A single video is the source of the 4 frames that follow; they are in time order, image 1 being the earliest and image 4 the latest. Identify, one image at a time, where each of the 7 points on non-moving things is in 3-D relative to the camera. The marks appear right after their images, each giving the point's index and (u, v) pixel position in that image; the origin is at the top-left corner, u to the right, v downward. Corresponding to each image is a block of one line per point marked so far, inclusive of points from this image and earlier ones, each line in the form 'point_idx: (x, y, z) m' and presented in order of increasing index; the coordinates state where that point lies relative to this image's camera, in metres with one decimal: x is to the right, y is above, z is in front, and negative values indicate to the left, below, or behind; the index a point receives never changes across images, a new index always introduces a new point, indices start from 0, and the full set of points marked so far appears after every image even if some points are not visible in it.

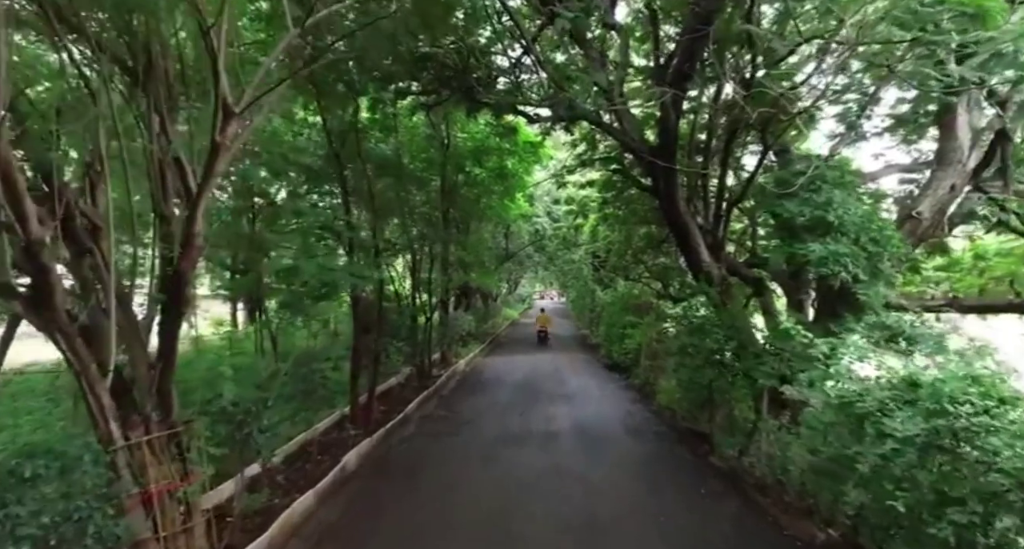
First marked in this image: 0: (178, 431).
0: (-2.1, -1.0, +2.9) m
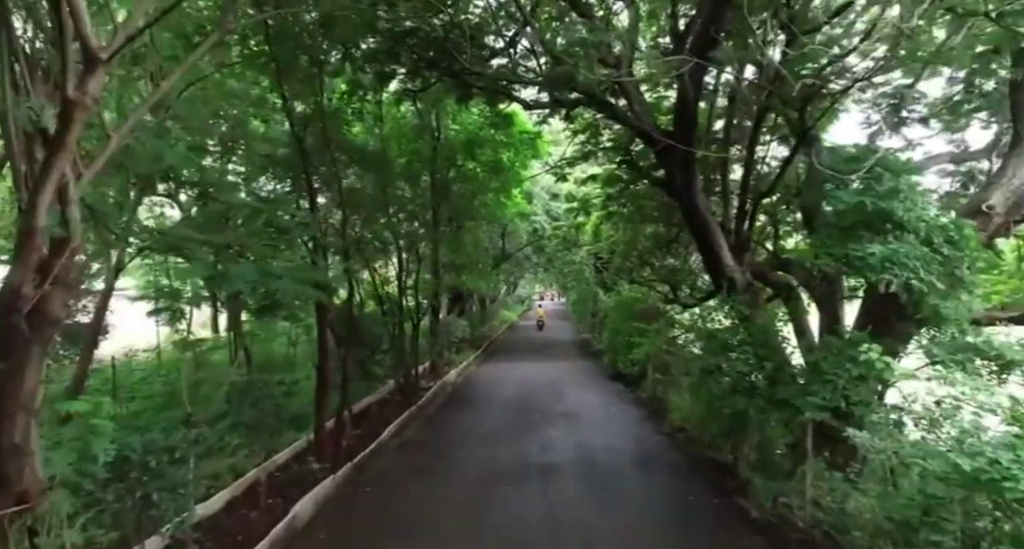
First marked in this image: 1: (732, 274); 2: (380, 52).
0: (-2.2, -1.0, +2.1) m
1: (+2.5, 0.0, +5.3) m
2: (-1.8, +3.1, +6.4) m
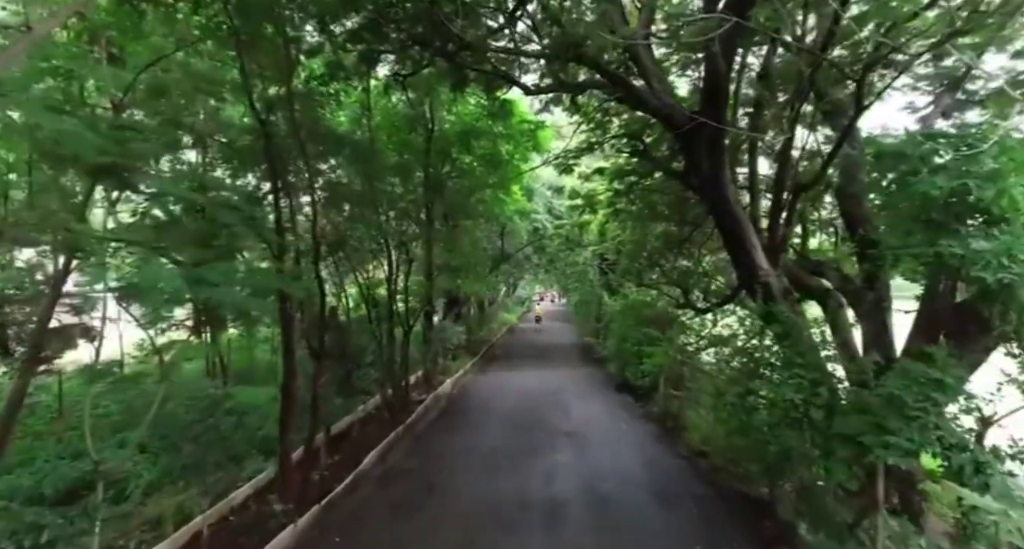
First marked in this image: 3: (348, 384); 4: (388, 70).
0: (-2.2, -1.1, +1.3) m
1: (+2.5, 0.0, +4.5) m
2: (-1.8, +3.0, +5.7) m
3: (-2.3, -1.6, +6.5) m
4: (-2.0, +3.3, +7.5) m
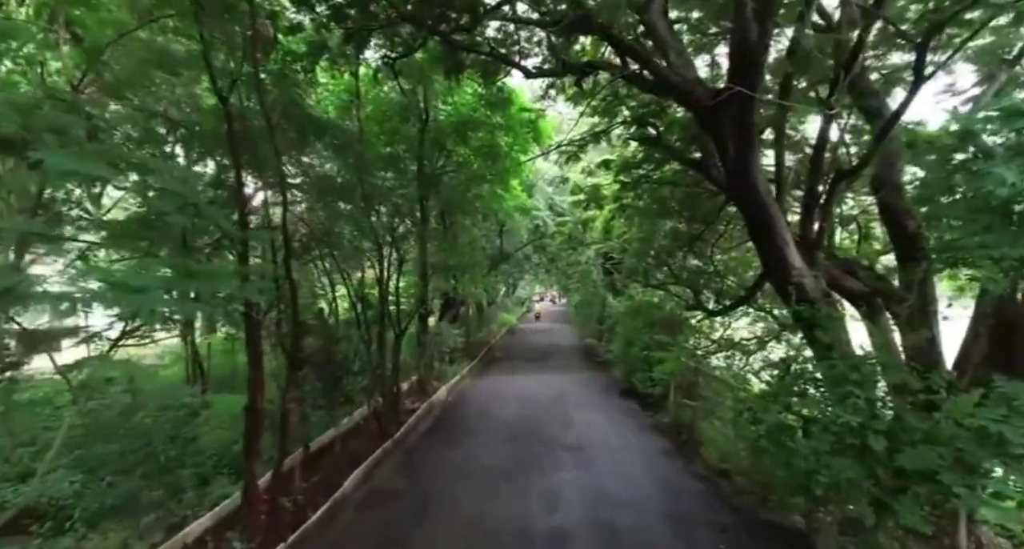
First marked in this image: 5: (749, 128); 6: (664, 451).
0: (-2.2, -1.1, +0.8) m
1: (+2.5, 0.0, +4.0) m
2: (-1.9, +3.0, +5.1) m
3: (-2.3, -1.5, +6.0) m
4: (-2.1, +3.3, +7.0) m
5: (+2.0, +1.3, +3.9) m
6: (+2.1, -2.5, +6.4) m
